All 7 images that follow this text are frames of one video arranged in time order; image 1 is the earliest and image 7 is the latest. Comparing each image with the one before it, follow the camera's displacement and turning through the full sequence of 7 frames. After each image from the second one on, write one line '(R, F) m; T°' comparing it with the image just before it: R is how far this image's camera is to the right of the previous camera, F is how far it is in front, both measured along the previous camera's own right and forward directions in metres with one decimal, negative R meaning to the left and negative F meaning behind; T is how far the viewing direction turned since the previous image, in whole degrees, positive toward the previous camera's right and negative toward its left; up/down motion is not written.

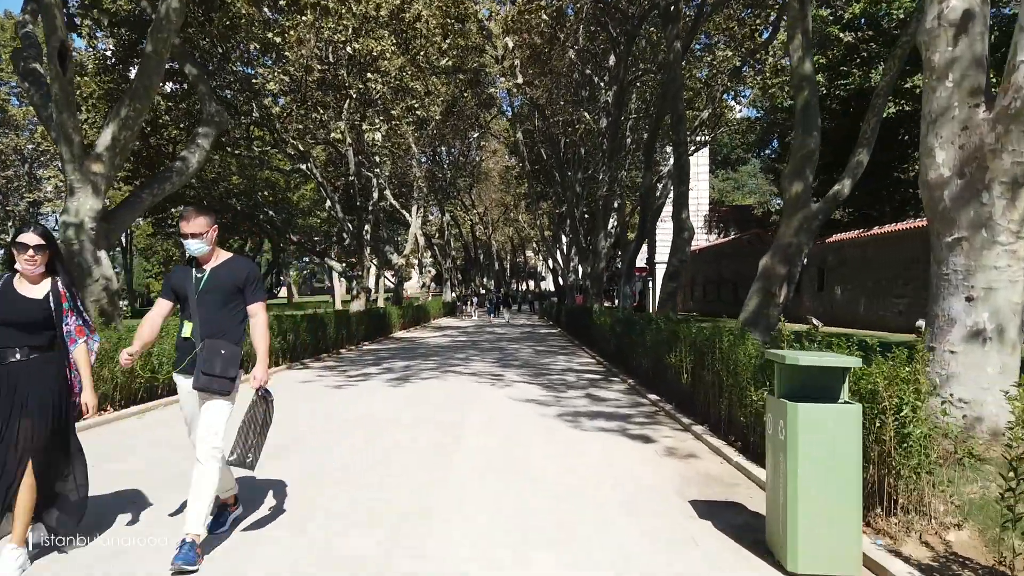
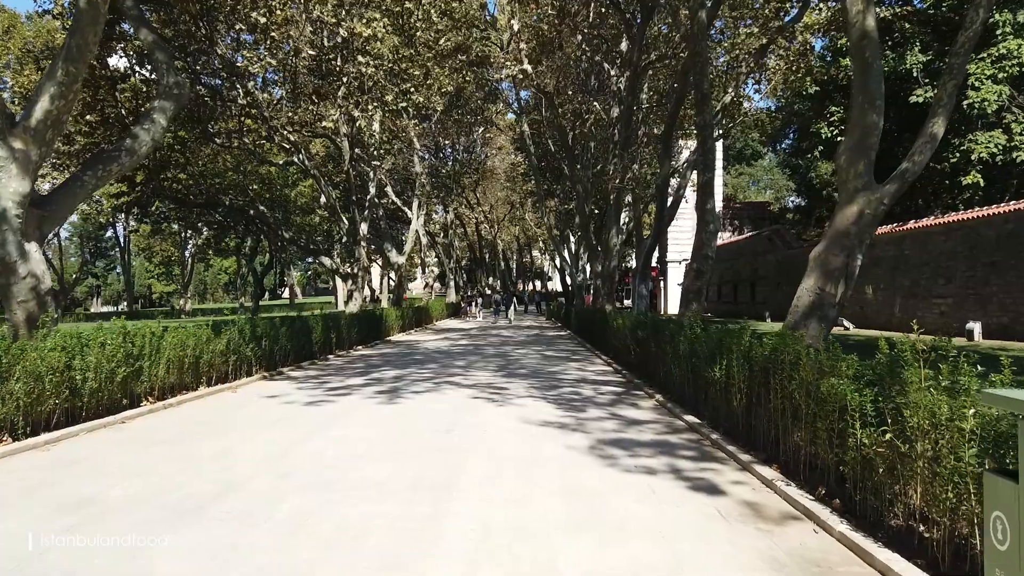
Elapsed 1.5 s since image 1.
(0.0, +1.5) m; 0°
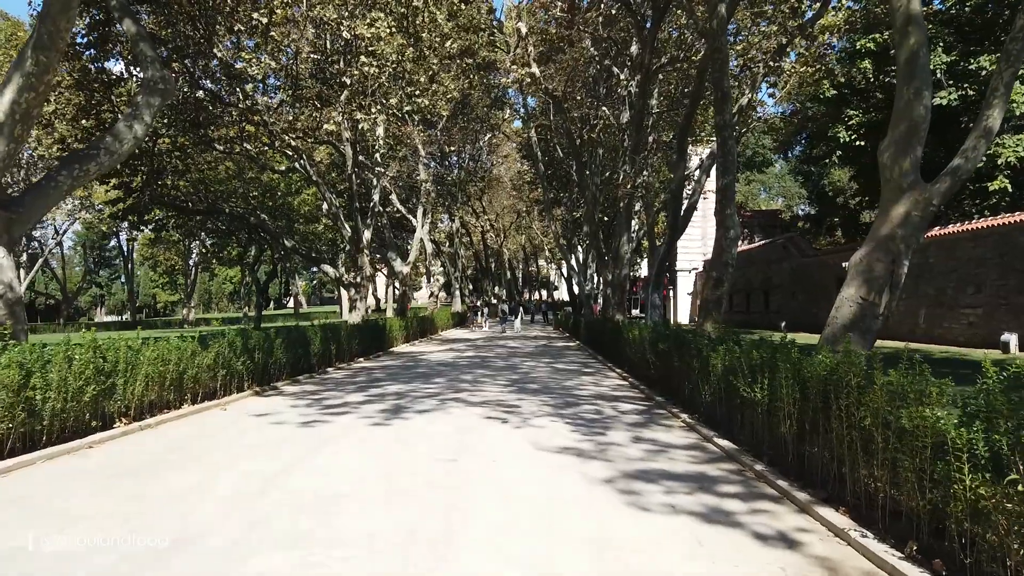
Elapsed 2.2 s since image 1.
(-0.1, +0.7) m; 0°
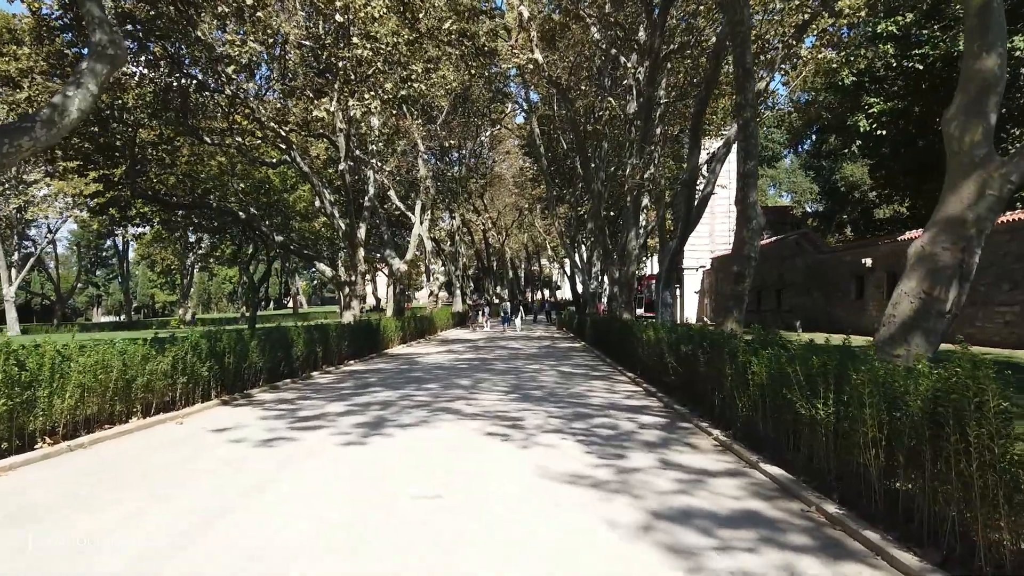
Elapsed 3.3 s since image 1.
(0.0, +1.1) m; 0°
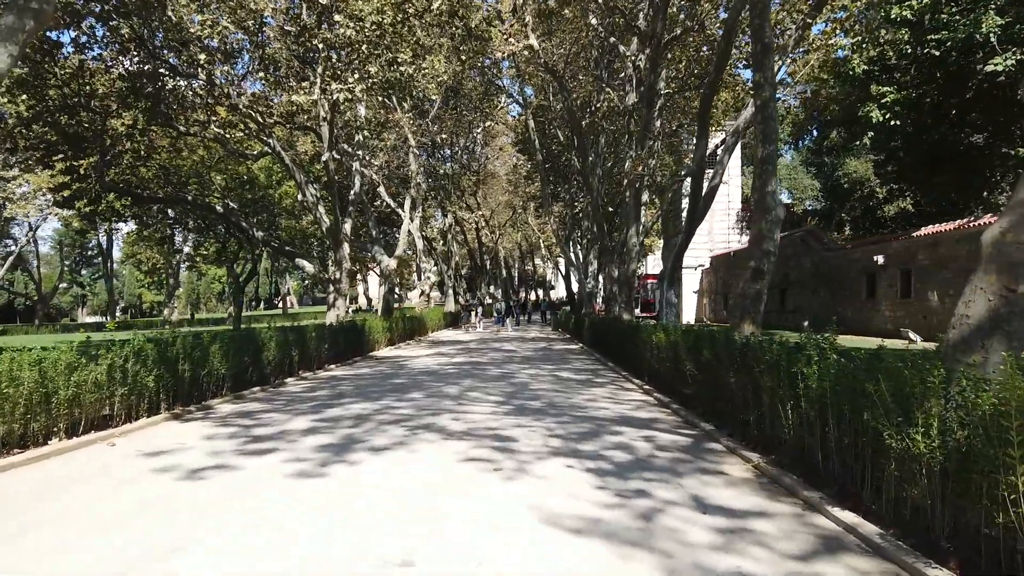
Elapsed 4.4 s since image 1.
(0.0, +1.1) m; 0°
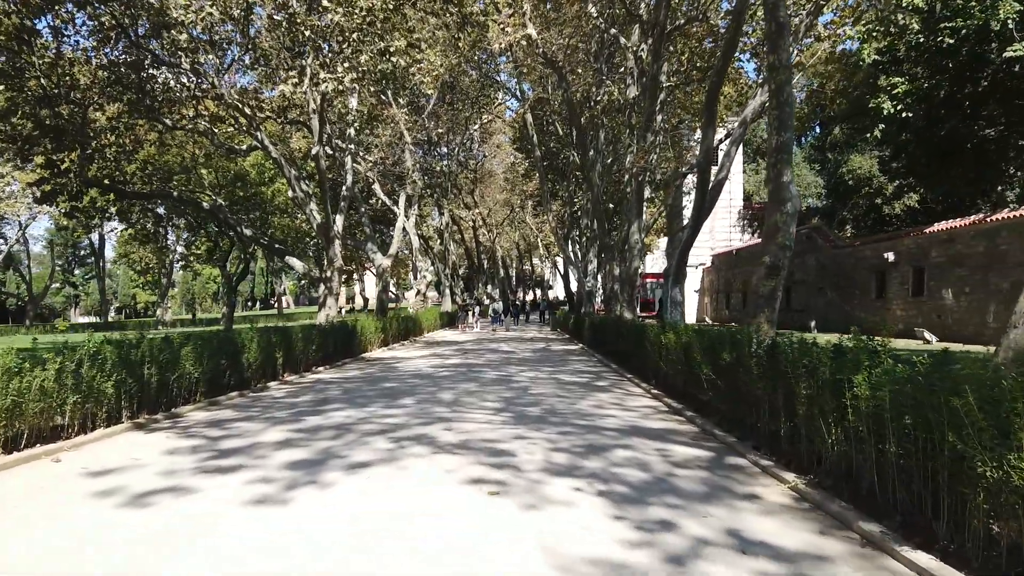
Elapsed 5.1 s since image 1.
(0.0, +0.7) m; 0°
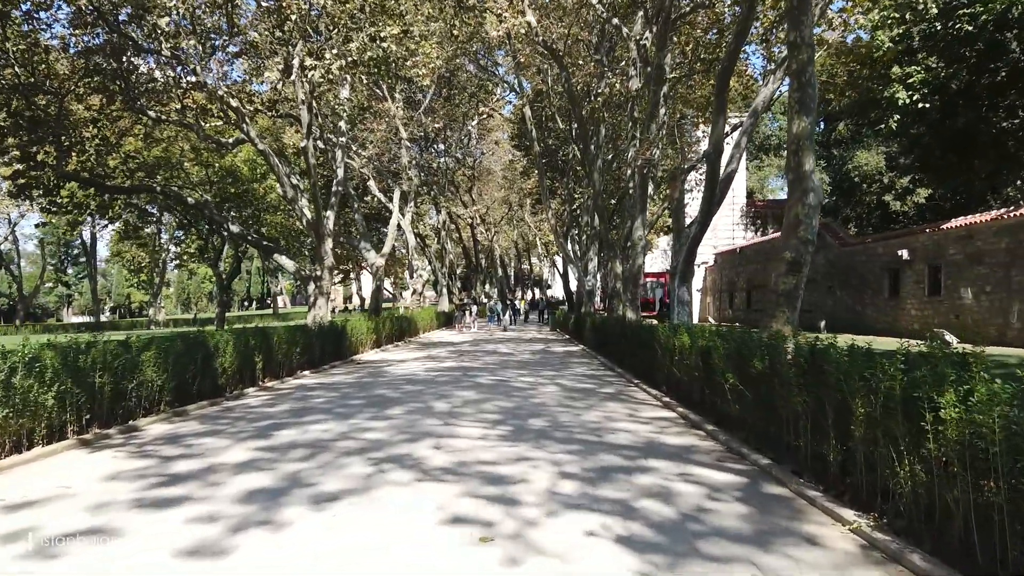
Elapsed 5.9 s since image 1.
(0.0, +0.8) m; 0°
